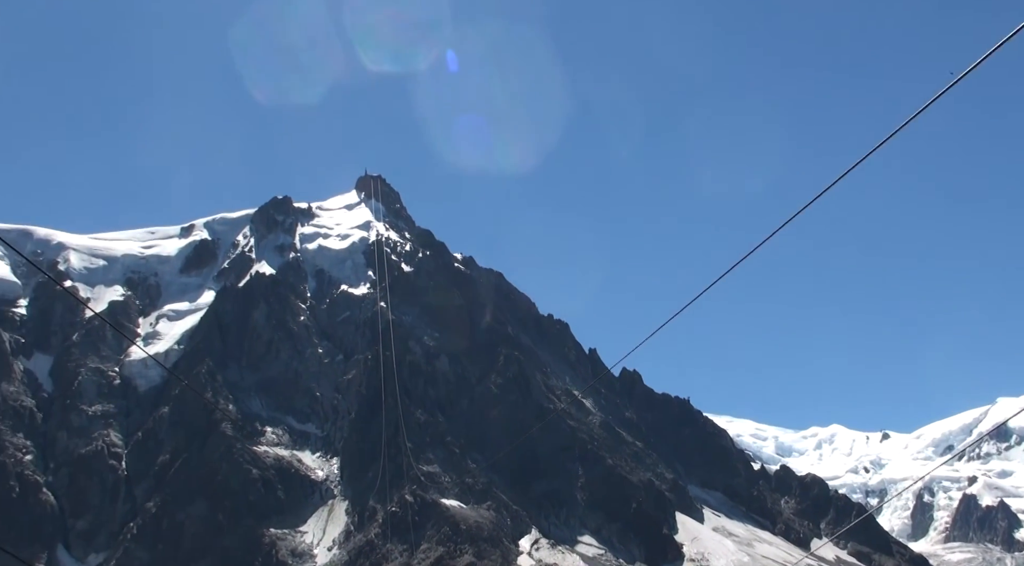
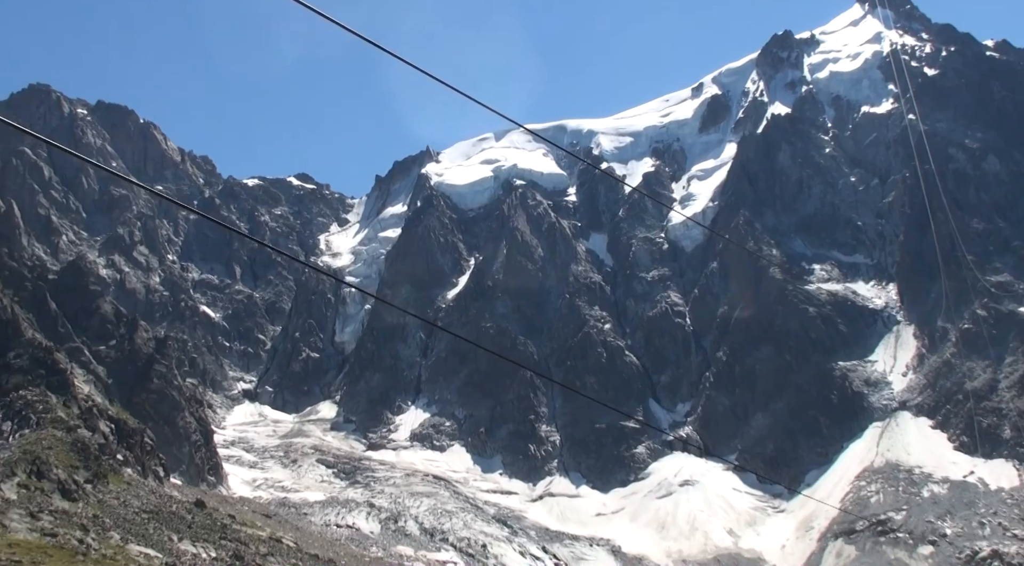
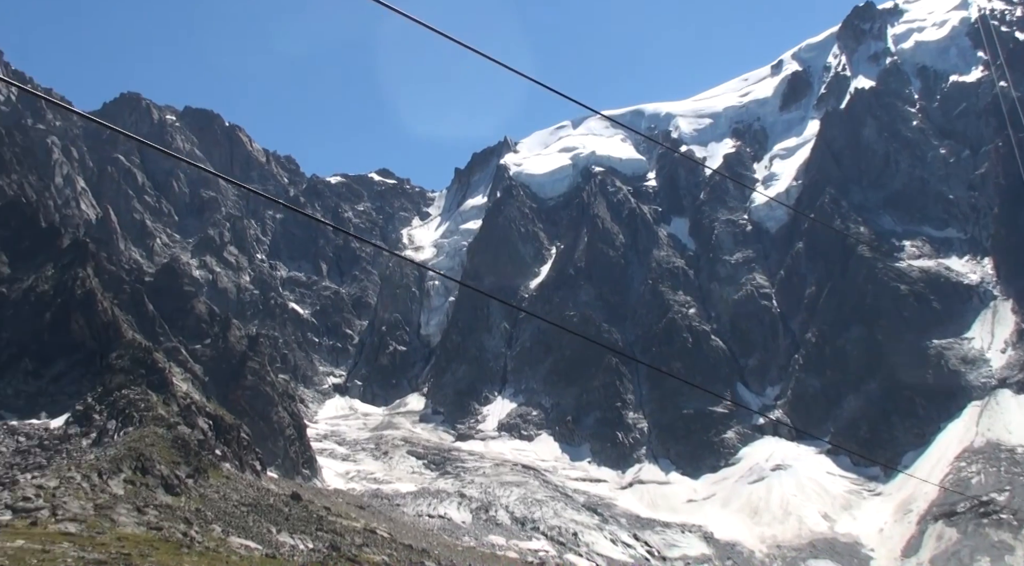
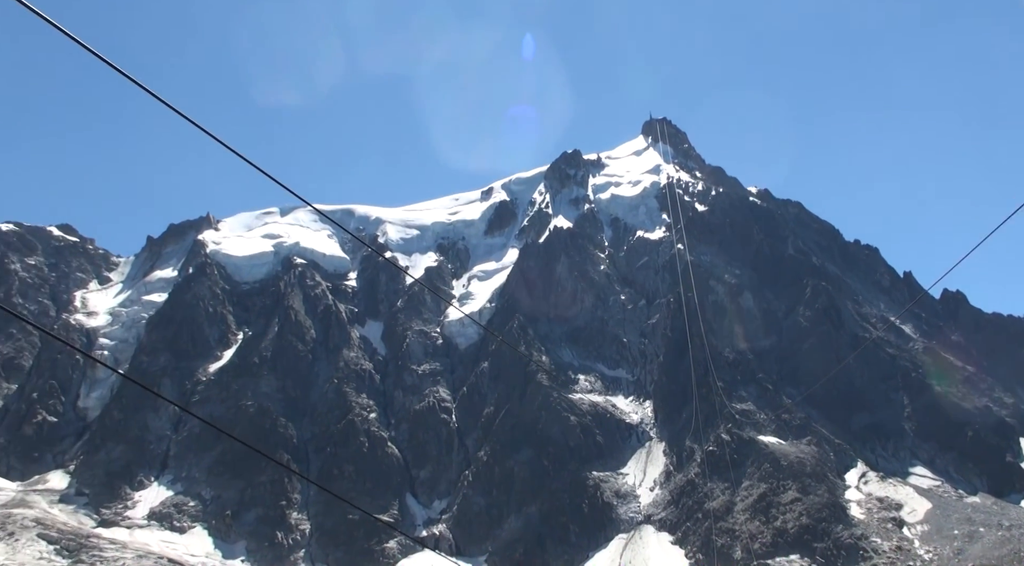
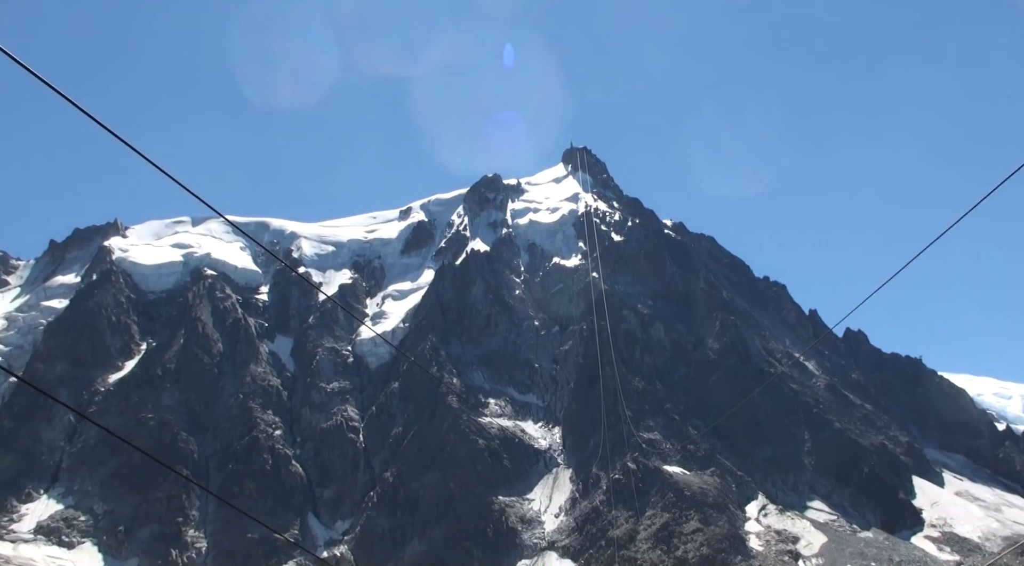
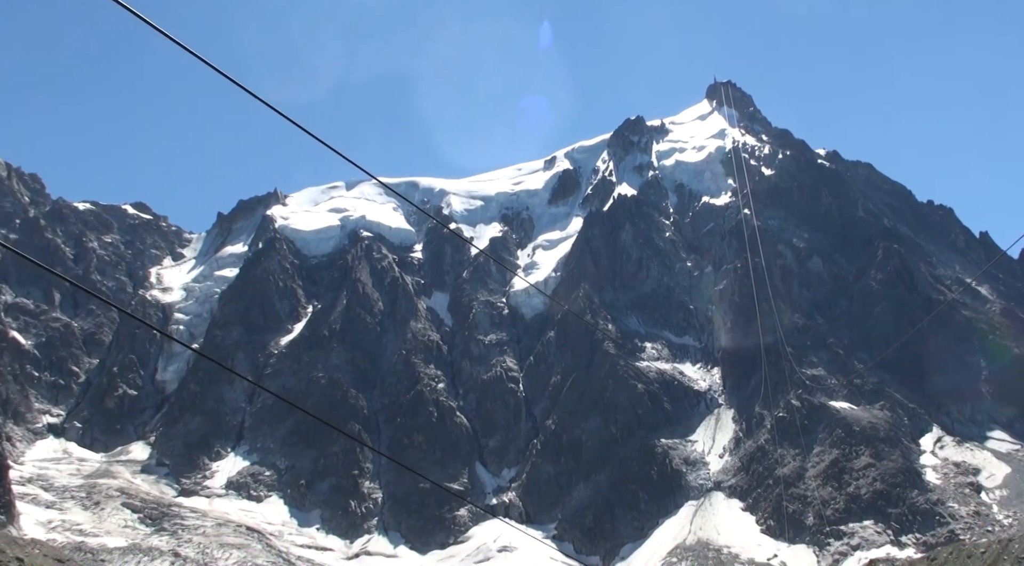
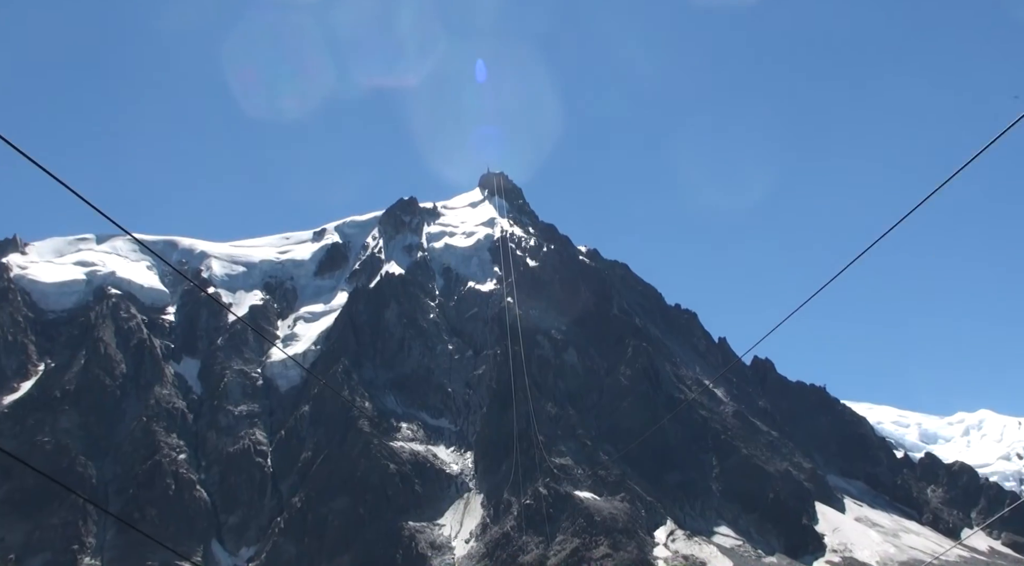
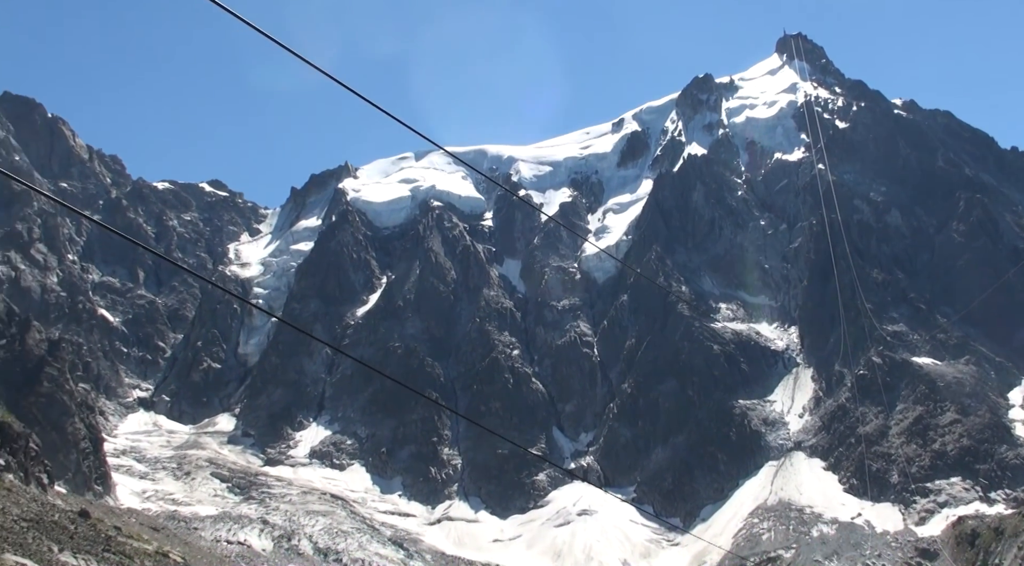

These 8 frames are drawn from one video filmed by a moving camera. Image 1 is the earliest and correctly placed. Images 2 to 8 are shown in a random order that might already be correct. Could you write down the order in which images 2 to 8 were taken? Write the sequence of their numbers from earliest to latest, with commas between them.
7, 5, 4, 6, 8, 2, 3
